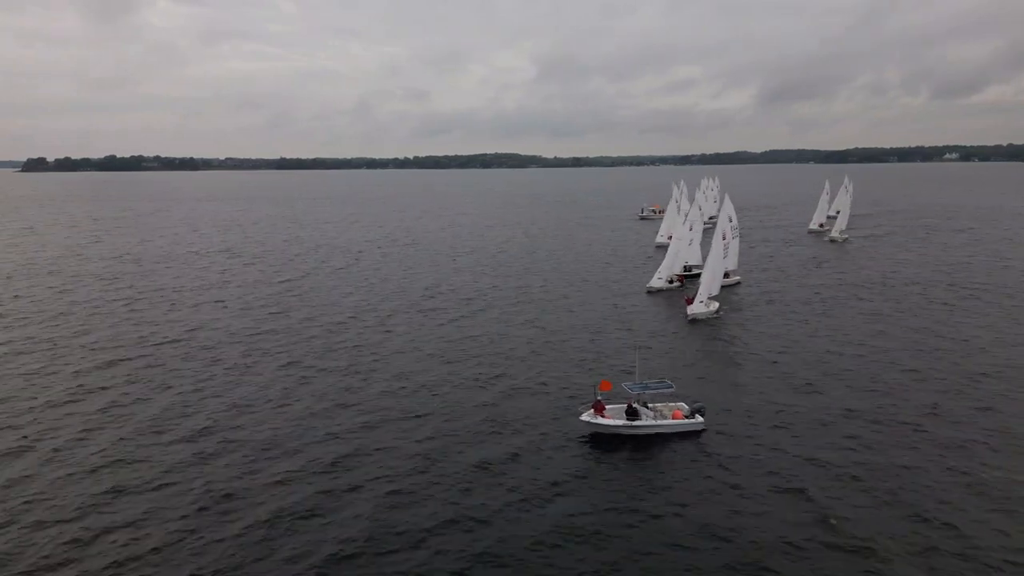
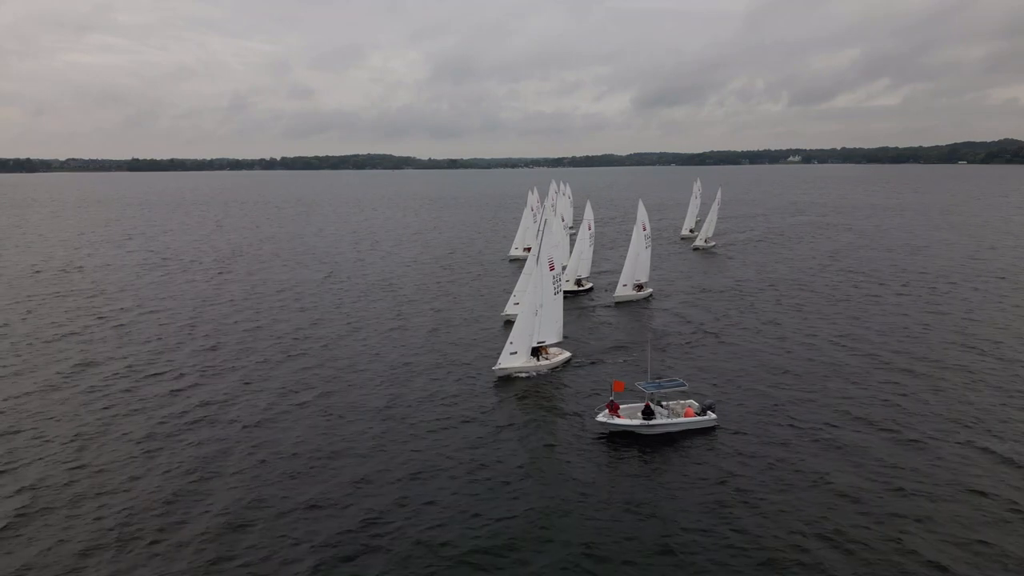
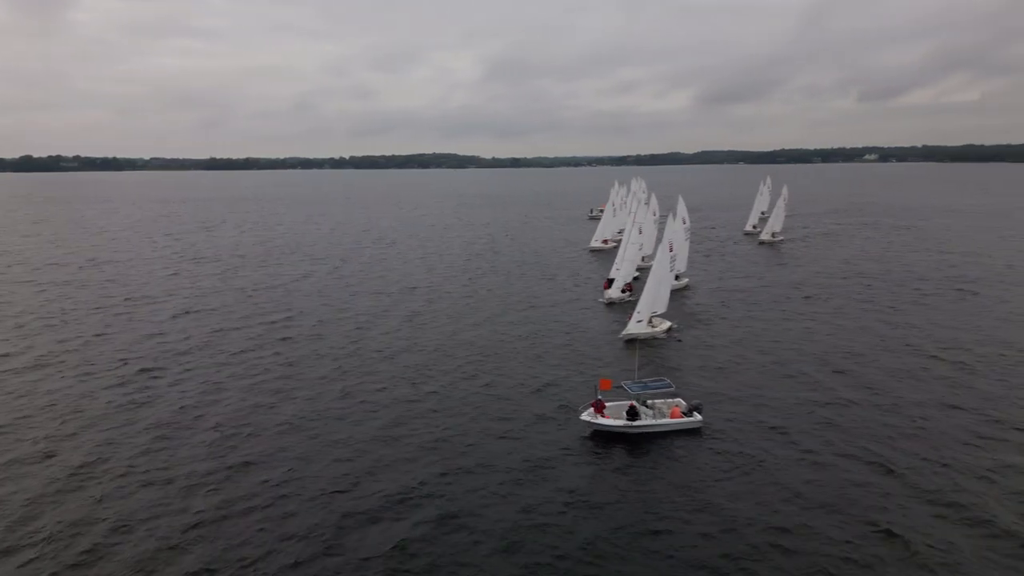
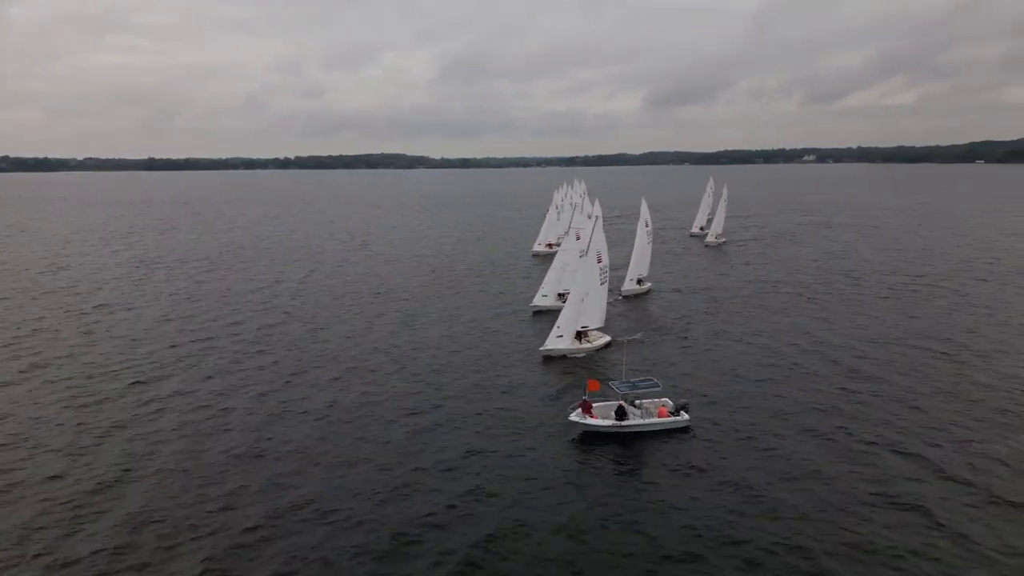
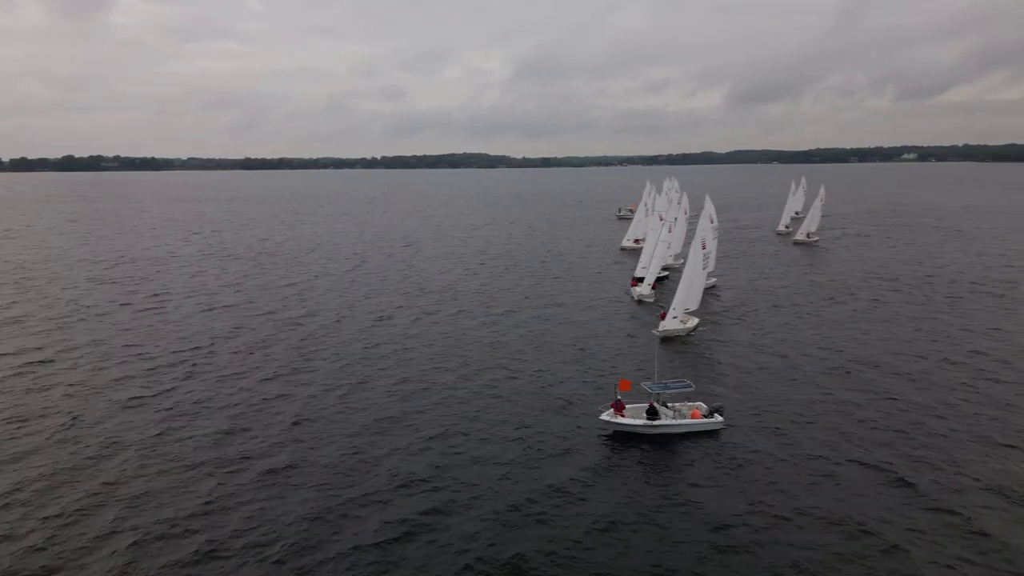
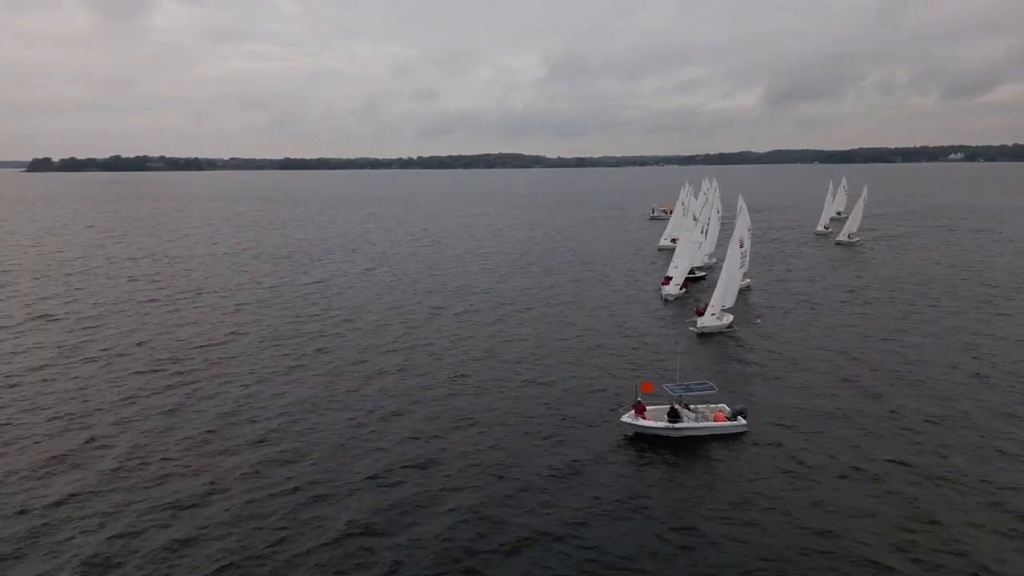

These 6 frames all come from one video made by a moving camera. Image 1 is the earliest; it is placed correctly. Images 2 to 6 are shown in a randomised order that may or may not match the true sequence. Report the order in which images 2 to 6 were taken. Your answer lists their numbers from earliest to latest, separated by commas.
6, 5, 3, 4, 2
